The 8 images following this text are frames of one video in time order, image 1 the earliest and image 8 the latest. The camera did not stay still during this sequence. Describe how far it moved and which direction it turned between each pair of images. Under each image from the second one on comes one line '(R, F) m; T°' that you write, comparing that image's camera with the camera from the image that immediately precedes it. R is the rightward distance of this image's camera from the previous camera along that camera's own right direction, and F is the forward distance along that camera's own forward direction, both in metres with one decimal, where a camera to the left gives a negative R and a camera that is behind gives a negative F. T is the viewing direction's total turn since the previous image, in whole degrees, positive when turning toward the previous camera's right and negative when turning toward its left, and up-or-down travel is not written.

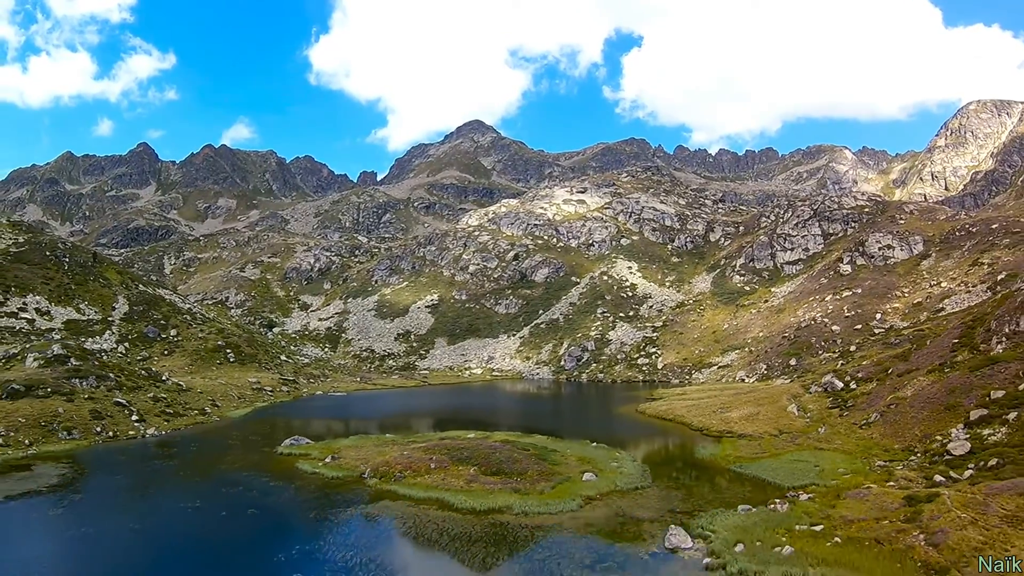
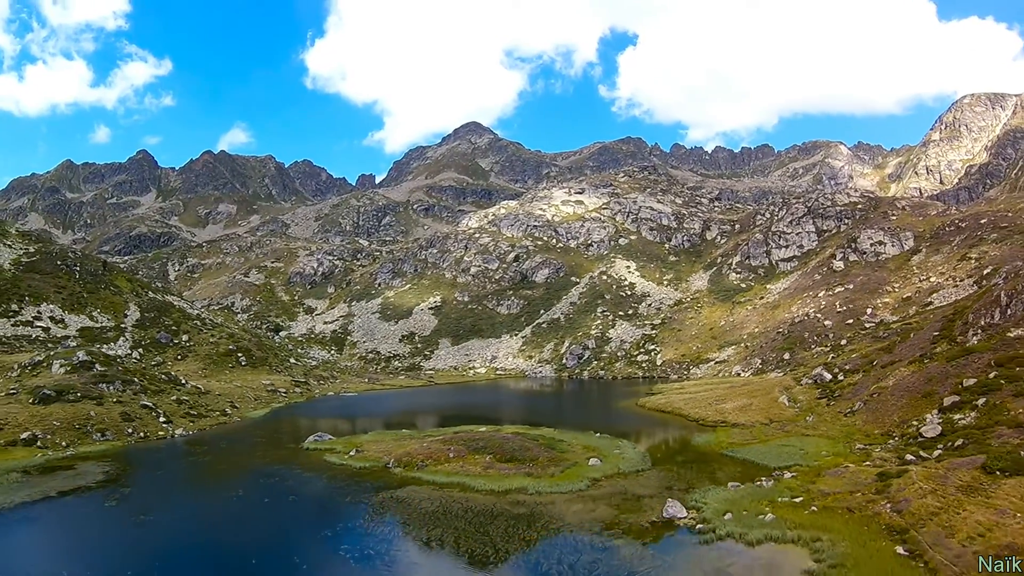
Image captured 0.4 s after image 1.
(-0.8, -4.1) m; 0°
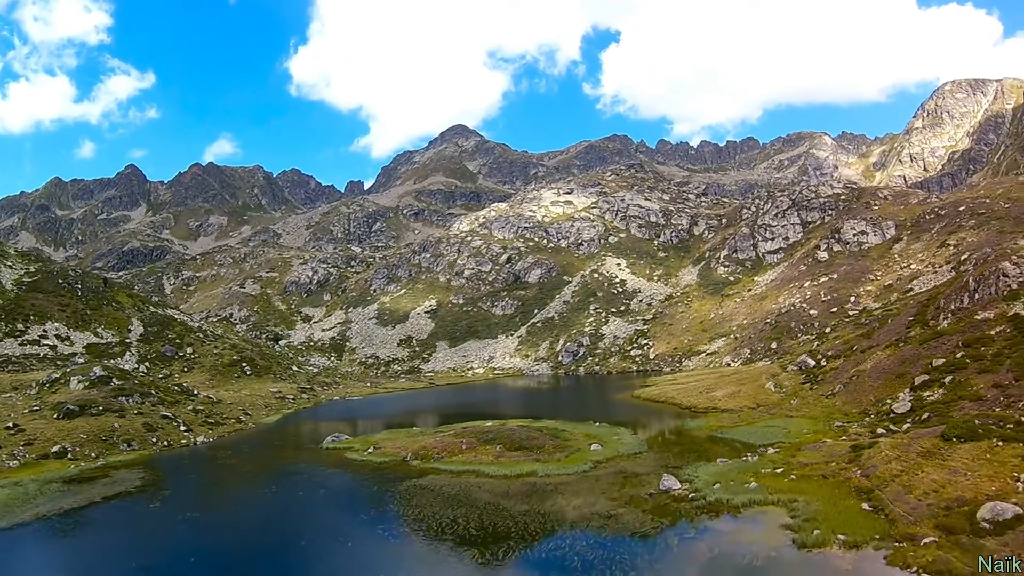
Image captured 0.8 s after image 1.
(-0.9, -4.1) m; +1°
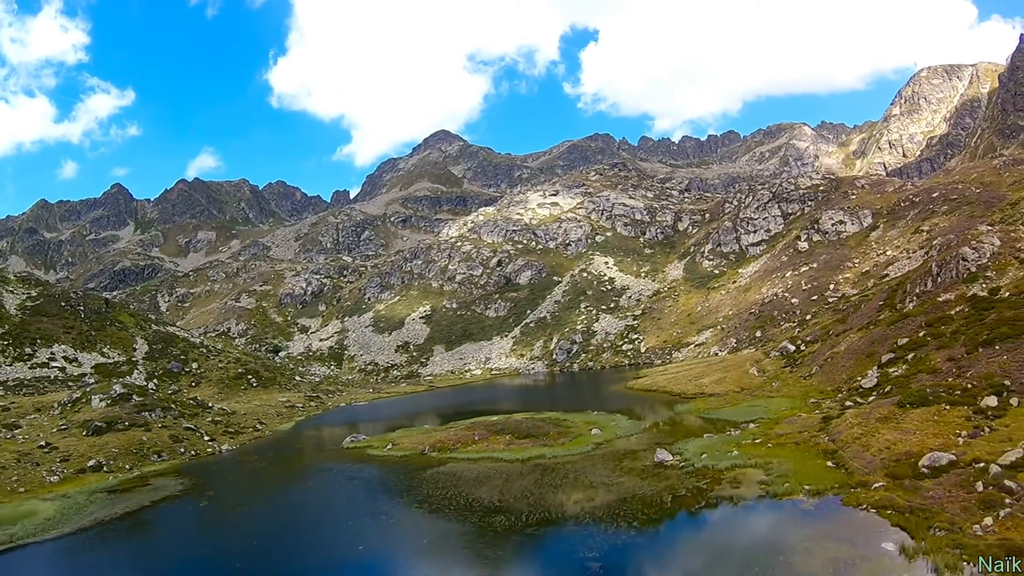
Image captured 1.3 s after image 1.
(-1.2, -5.3) m; +1°
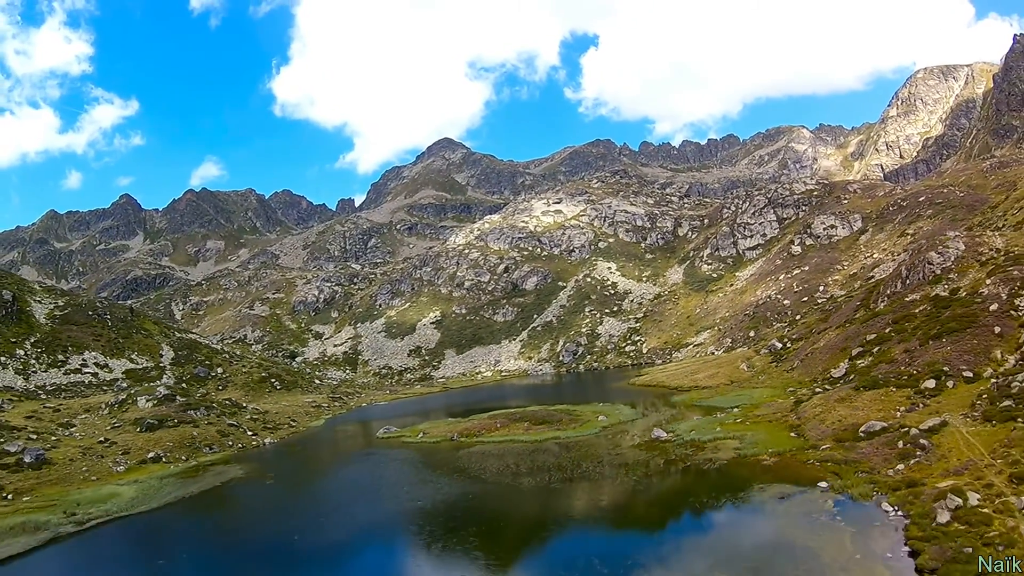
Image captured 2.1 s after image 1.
(-1.5, -8.7) m; 0°
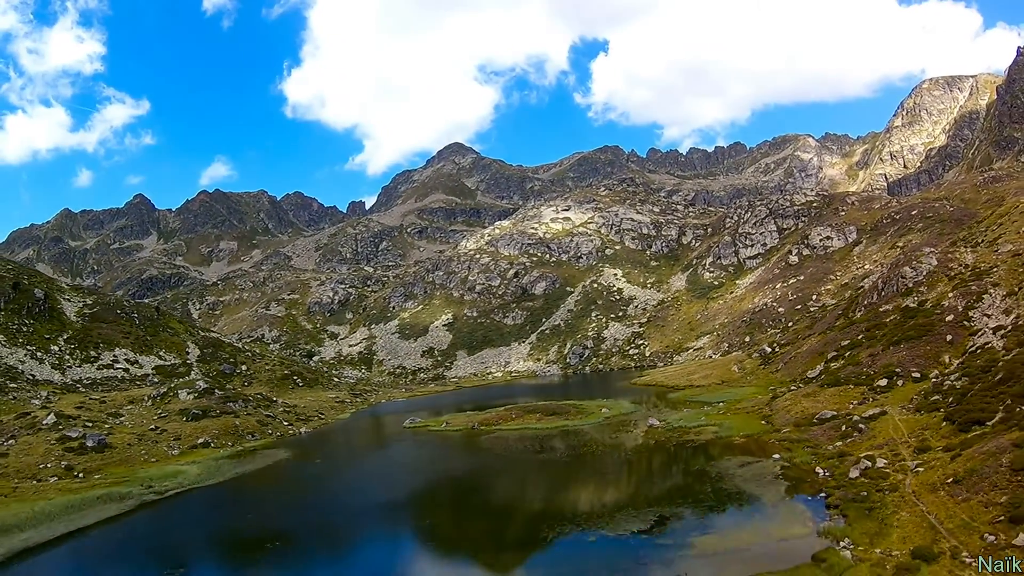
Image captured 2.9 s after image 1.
(-1.2, -9.3) m; -1°
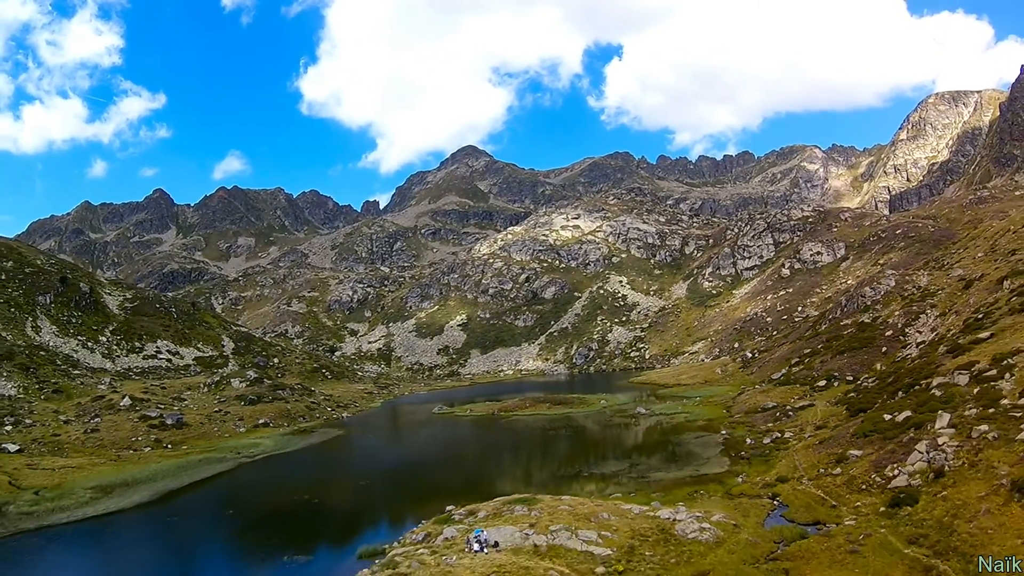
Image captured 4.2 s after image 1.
(-1.5, -15.9) m; -1°
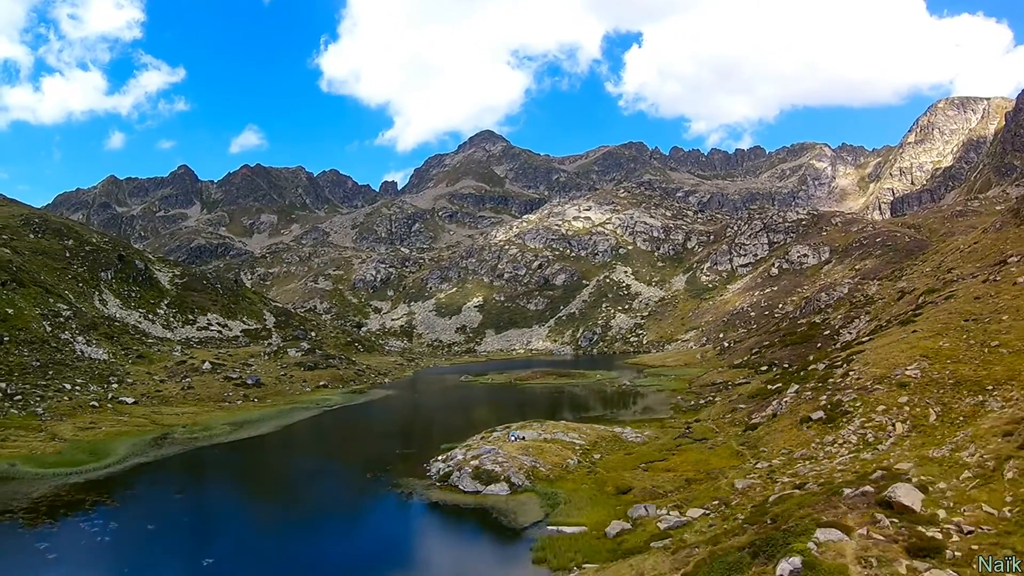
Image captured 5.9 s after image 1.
(-1.4, -23.2) m; -1°
